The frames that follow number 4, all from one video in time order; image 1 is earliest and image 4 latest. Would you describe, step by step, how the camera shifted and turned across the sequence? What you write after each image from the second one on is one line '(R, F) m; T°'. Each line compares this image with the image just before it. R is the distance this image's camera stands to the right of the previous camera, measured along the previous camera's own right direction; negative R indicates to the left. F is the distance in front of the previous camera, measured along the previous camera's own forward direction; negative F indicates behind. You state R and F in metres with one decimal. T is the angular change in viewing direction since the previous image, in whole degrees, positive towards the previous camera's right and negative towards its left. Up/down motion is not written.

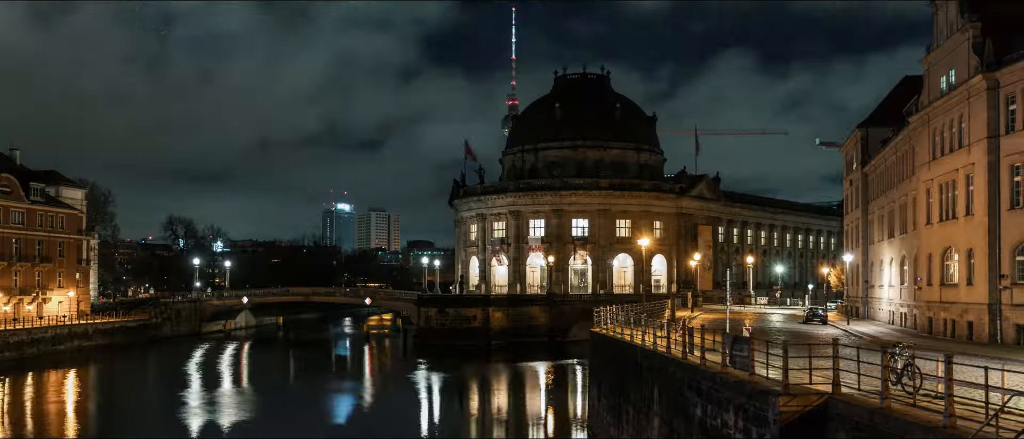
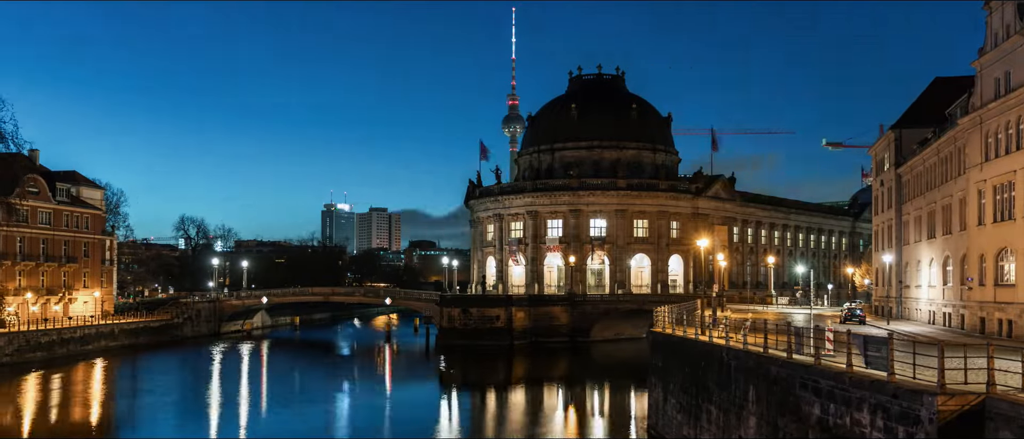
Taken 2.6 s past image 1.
(-2.3, -0.3) m; 0°
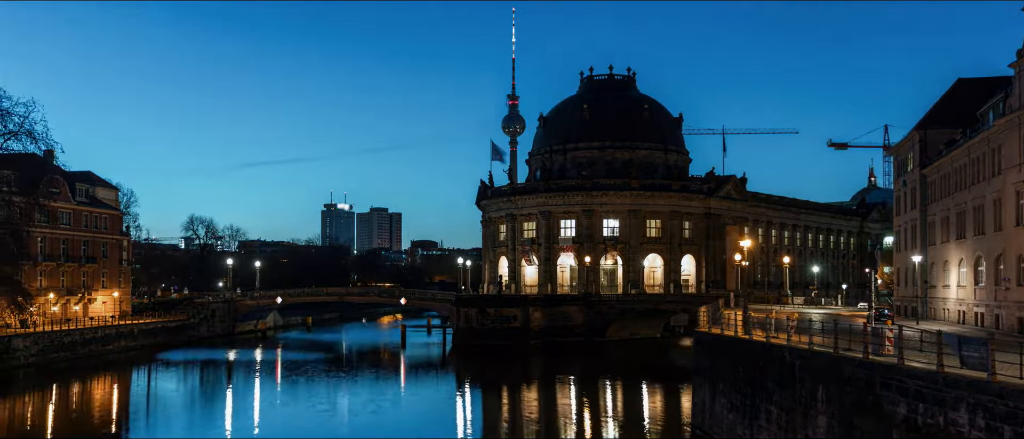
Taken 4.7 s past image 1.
(-1.7, -0.2) m; 0°
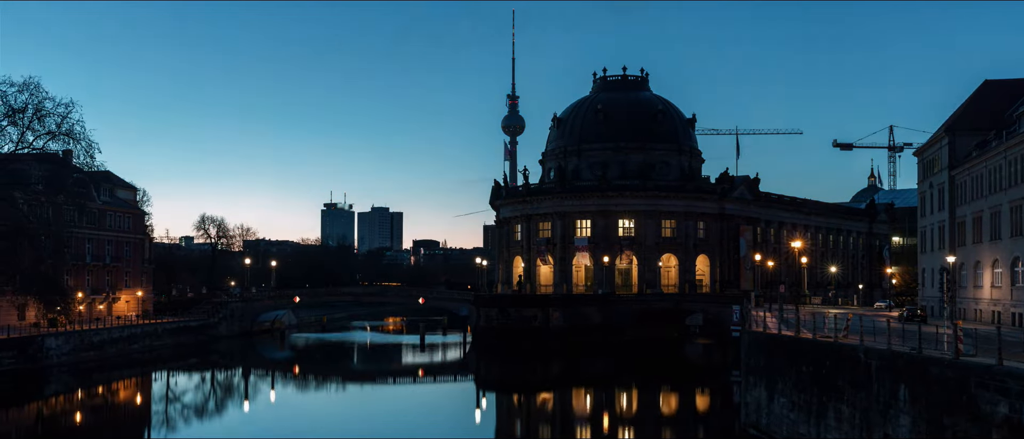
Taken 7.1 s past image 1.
(-2.2, -0.4) m; 0°
